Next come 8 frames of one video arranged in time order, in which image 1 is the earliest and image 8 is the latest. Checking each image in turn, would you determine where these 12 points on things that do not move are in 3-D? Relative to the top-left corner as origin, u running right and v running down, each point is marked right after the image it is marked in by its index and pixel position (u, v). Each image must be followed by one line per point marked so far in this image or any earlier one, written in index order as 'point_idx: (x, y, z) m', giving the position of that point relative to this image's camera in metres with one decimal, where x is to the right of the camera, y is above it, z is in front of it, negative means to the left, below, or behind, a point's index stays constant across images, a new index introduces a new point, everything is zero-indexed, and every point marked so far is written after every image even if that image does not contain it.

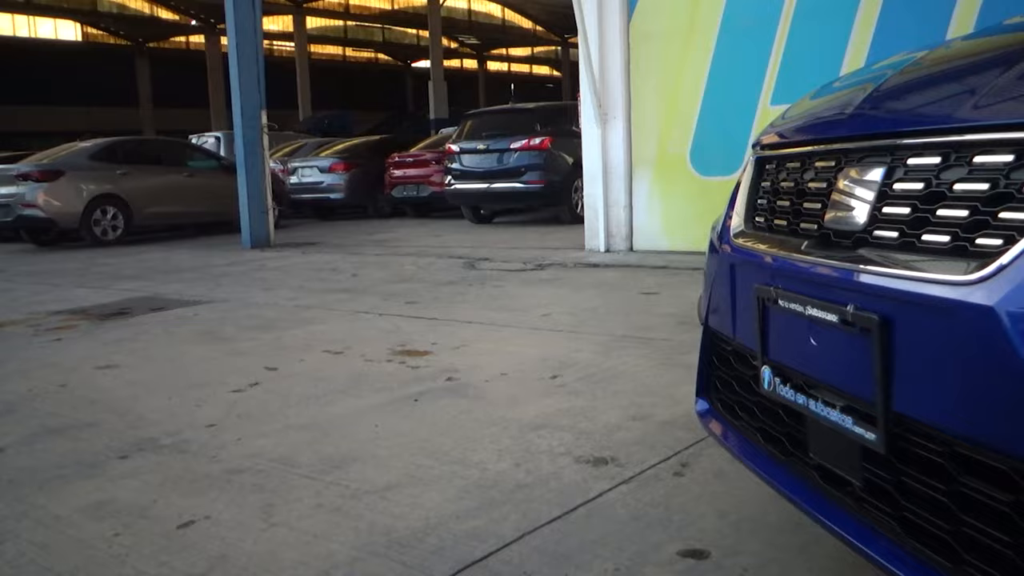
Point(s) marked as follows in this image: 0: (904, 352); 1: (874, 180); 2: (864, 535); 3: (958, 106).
0: (+0.4, -0.1, +1.1) m
1: (+0.5, +0.1, +1.3) m
2: (+0.5, -0.4, +1.3) m
3: (+0.5, +0.2, +1.2) m
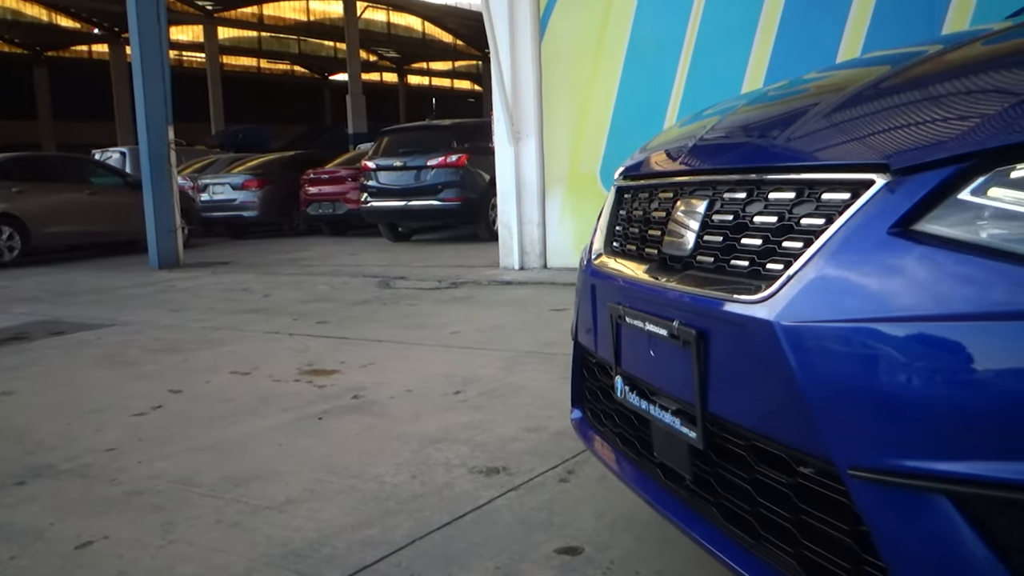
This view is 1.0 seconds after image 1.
0: (+0.3, -0.1, +1.3) m
1: (+0.3, +0.1, +1.5) m
2: (+0.3, -0.4, +1.5) m
3: (+0.4, +0.2, +1.4) m
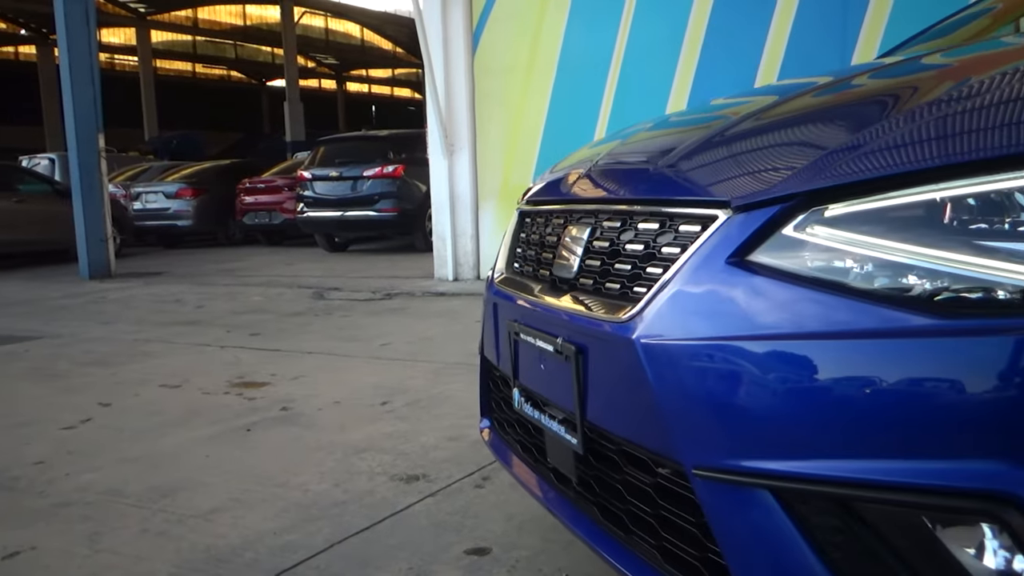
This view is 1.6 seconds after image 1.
0: (+0.1, -0.1, +1.4) m
1: (+0.1, +0.1, +1.6) m
2: (+0.1, -0.4, +1.6) m
3: (+0.2, +0.2, +1.5) m
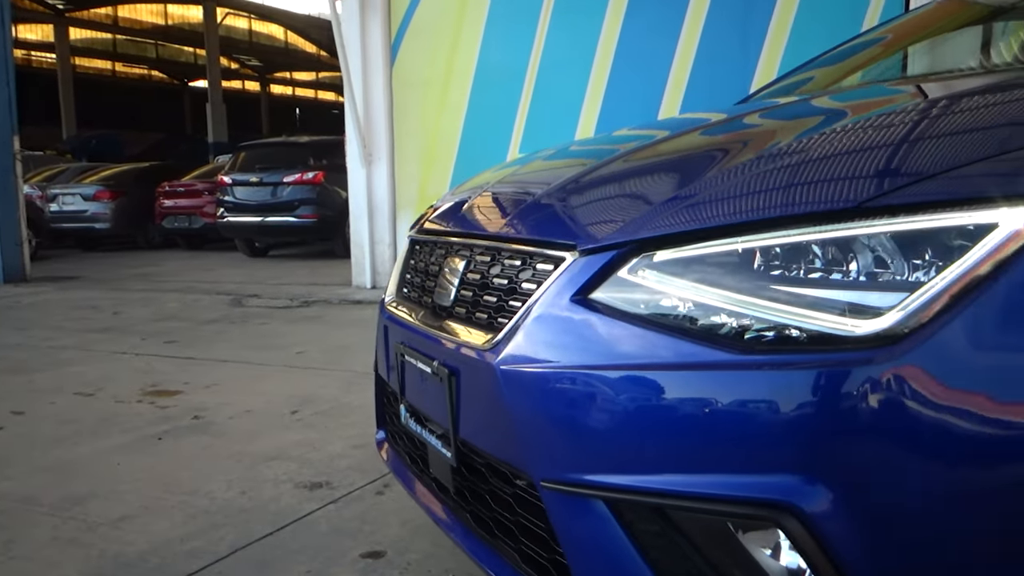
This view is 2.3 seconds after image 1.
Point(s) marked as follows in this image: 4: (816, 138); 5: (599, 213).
0: (-0.1, -0.2, +1.6) m
1: (-0.1, 0.0, +1.8) m
2: (-0.1, -0.5, +1.8) m
3: (0.0, +0.1, +1.7) m
4: (+0.6, +0.3, +1.6) m
5: (+0.1, +0.1, +1.5) m
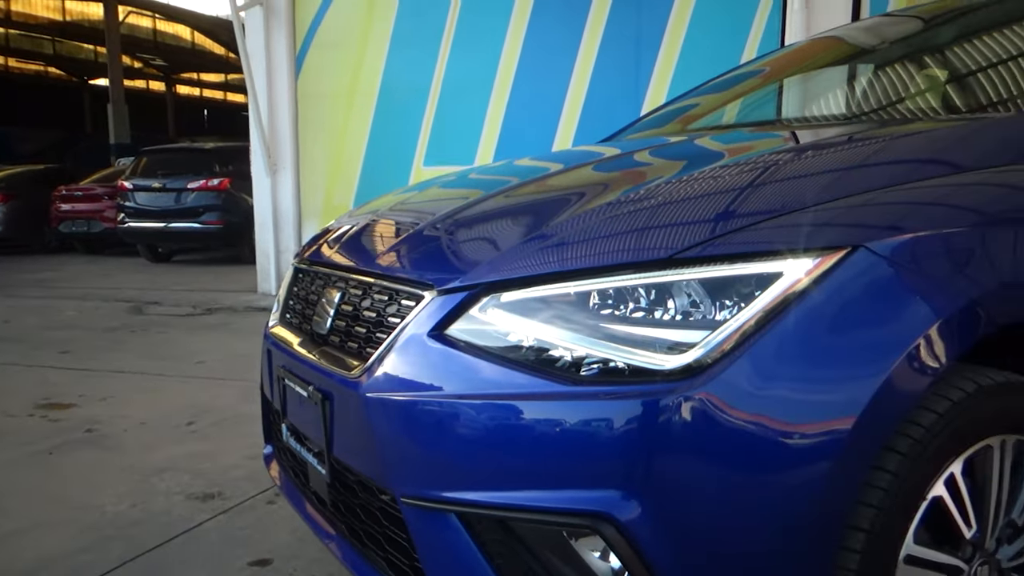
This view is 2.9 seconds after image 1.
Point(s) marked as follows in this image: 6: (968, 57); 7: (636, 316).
0: (-0.3, -0.2, +1.8) m
1: (-0.4, 0.0, +1.9) m
2: (-0.4, -0.5, +1.9) m
3: (-0.3, +0.1, +1.9) m
4: (+0.3, +0.2, +1.8) m
5: (-0.1, +0.1, +1.7) m
6: (+1.4, +0.7, +2.6) m
7: (+0.2, 0.0, +1.5) m
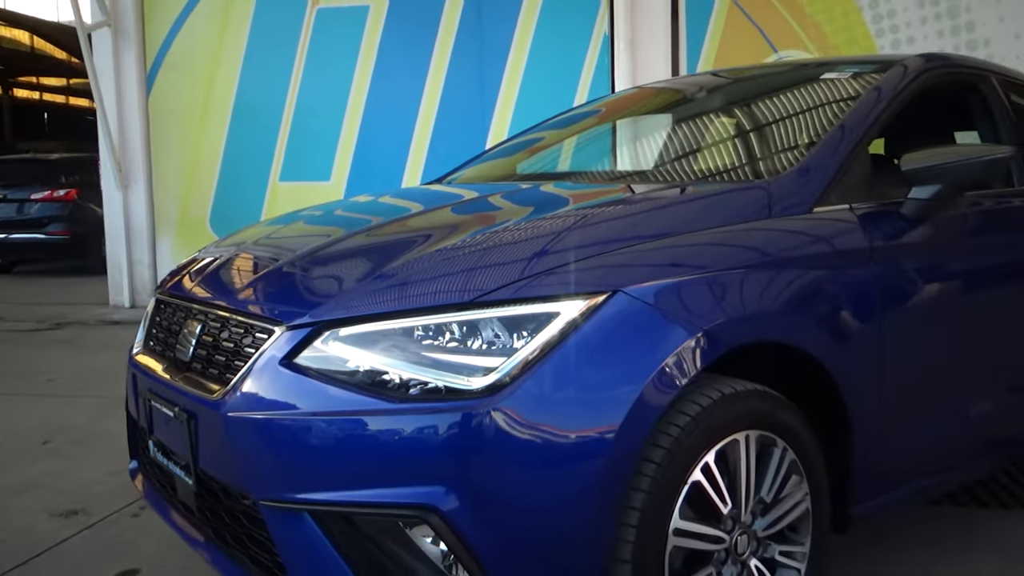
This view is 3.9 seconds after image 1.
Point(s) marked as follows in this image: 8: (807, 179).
0: (-0.7, -0.3, +2.0) m
1: (-0.7, -0.1, +2.2) m
2: (-0.7, -0.6, +2.2) m
3: (-0.6, 0.0, +2.1) m
4: (-0.1, +0.1, +2.2) m
5: (-0.4, 0.0, +2.0) m
6: (+0.9, +0.6, +3.1) m
7: (-0.1, -0.1, +1.9) m
8: (+0.8, +0.3, +2.5) m
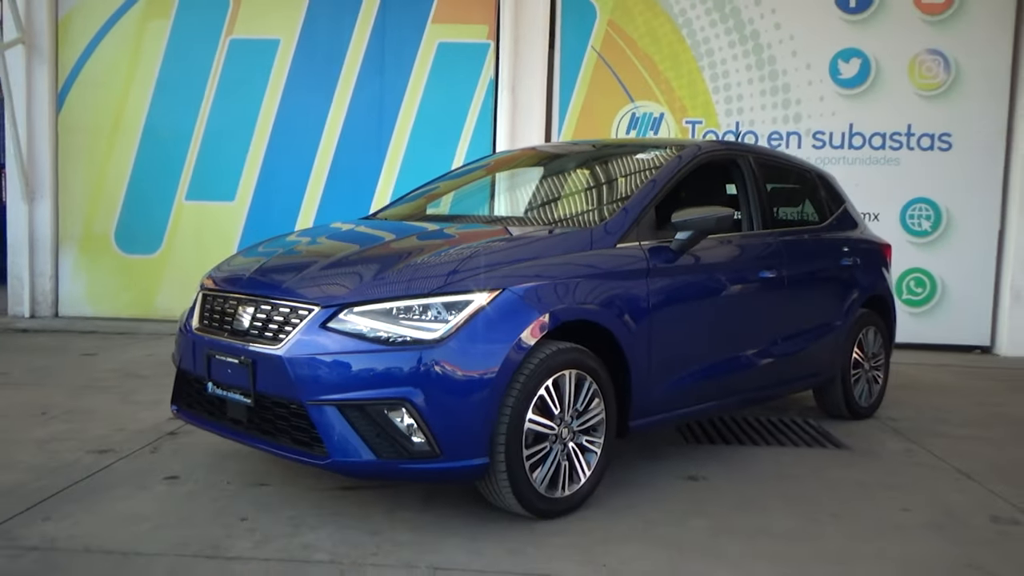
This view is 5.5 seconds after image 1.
0: (-0.9, -0.3, +3.5) m
1: (-1.0, -0.1, +3.6) m
2: (-1.0, -0.6, +3.6) m
3: (-0.9, 0.0, +3.6) m
4: (-0.3, +0.1, +3.7) m
5: (-0.7, 0.0, +3.5) m
6: (+0.5, +0.6, +4.8) m
7: (-0.4, -0.1, +3.4) m
8: (+0.5, +0.3, +4.2) m
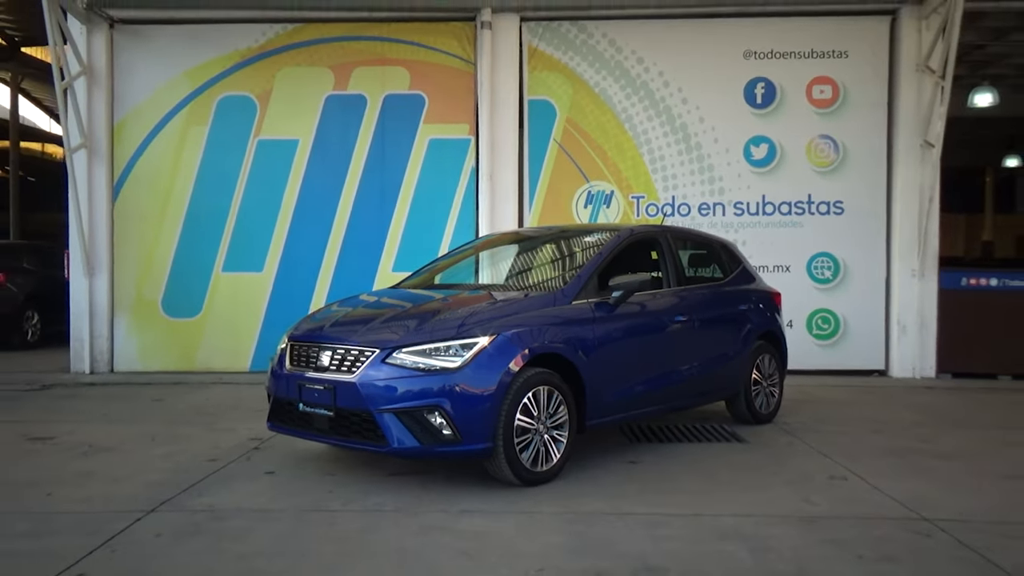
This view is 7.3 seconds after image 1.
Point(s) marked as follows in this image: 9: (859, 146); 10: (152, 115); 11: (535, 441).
0: (-1.0, -0.6, +5.4) m
1: (-1.1, -0.4, +5.5) m
2: (-1.1, -0.9, +5.5) m
3: (-0.9, -0.3, +5.5) m
4: (-0.4, -0.2, +5.6) m
5: (-0.7, -0.3, +5.4) m
6: (+0.4, +0.3, +6.7) m
7: (-0.4, -0.4, +5.3) m
8: (+0.4, 0.0, +6.2) m
9: (+4.0, +1.6, +10.6) m
10: (-4.3, +2.1, +11.1) m
11: (+0.1, -0.9, +5.6) m
